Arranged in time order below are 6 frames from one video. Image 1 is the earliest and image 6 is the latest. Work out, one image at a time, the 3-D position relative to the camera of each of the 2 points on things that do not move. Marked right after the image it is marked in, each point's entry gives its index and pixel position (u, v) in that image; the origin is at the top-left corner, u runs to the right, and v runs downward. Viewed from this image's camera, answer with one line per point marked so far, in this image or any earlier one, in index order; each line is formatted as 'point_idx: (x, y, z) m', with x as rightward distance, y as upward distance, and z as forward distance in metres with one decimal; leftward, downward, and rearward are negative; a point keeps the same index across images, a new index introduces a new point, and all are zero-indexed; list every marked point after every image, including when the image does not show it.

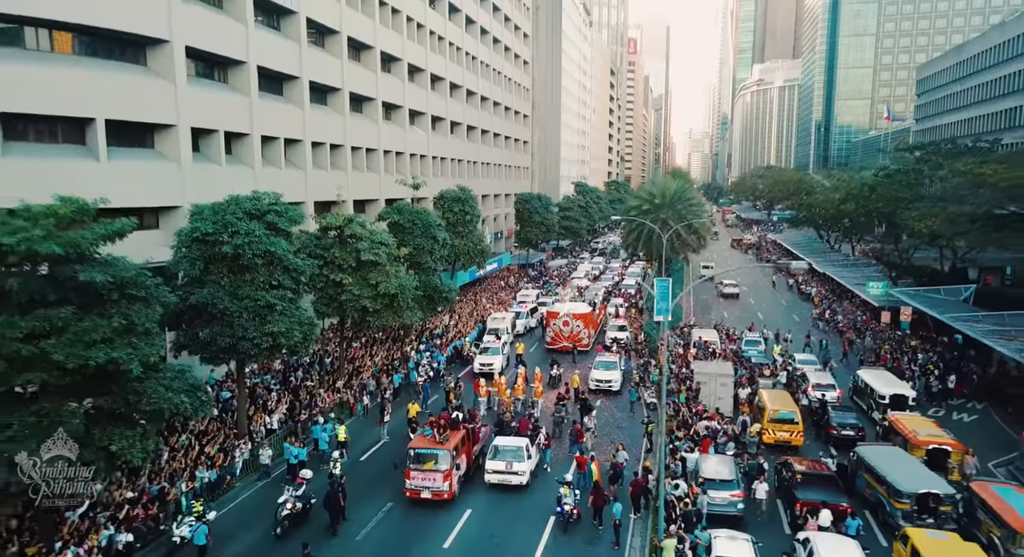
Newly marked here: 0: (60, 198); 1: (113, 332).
0: (-10.4, +1.4, +17.1) m
1: (-8.5, -1.2, +15.7) m
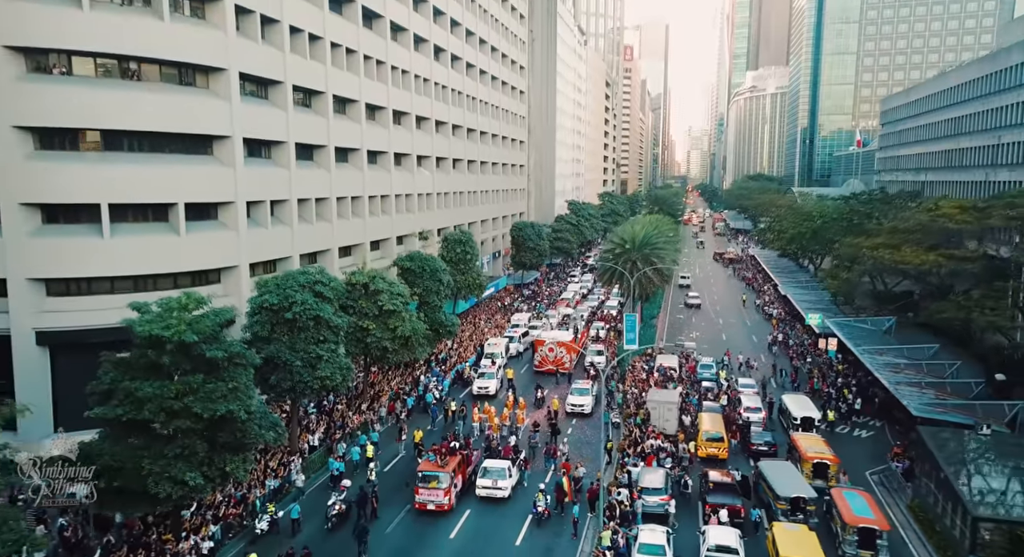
0: (-10.9, -0.9, +24.3) m
1: (-8.9, -3.5, +22.8) m
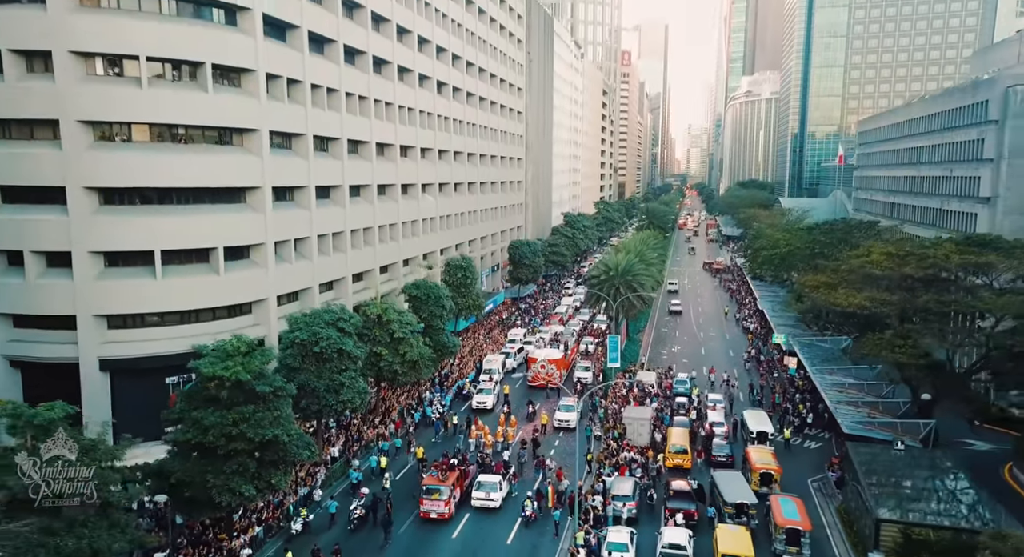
0: (-11.2, -2.8, +29.5) m
1: (-9.2, -5.4, +28.0) m
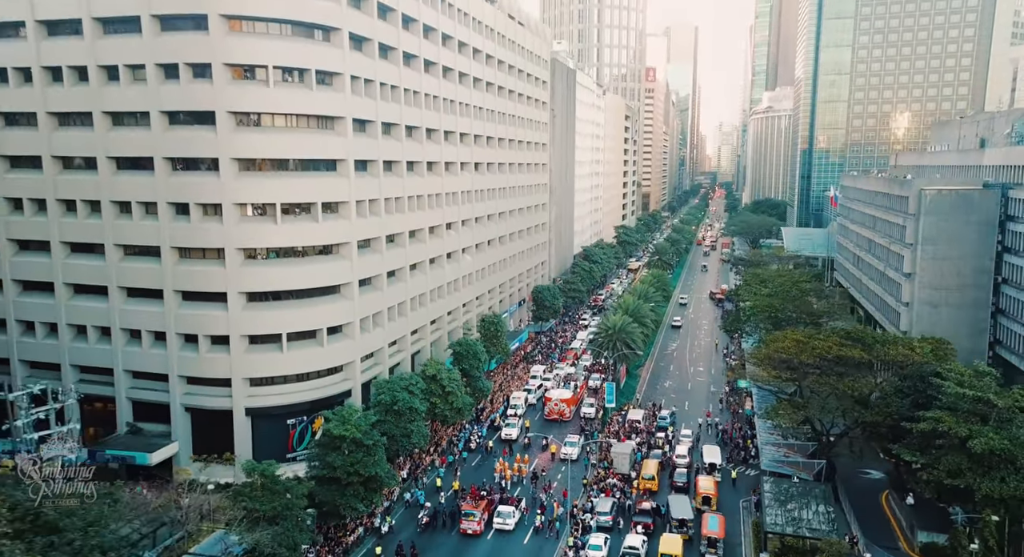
0: (-10.2, -8.2, +45.1) m
1: (-8.3, -10.8, +43.6) m
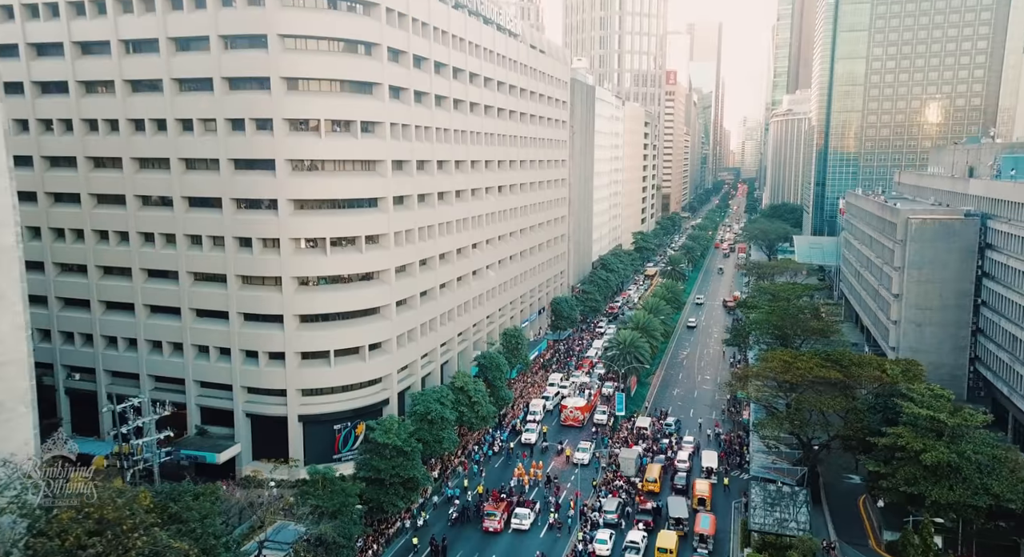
0: (-8.8, -10.2, +52.4) m
1: (-7.0, -12.8, +50.9) m
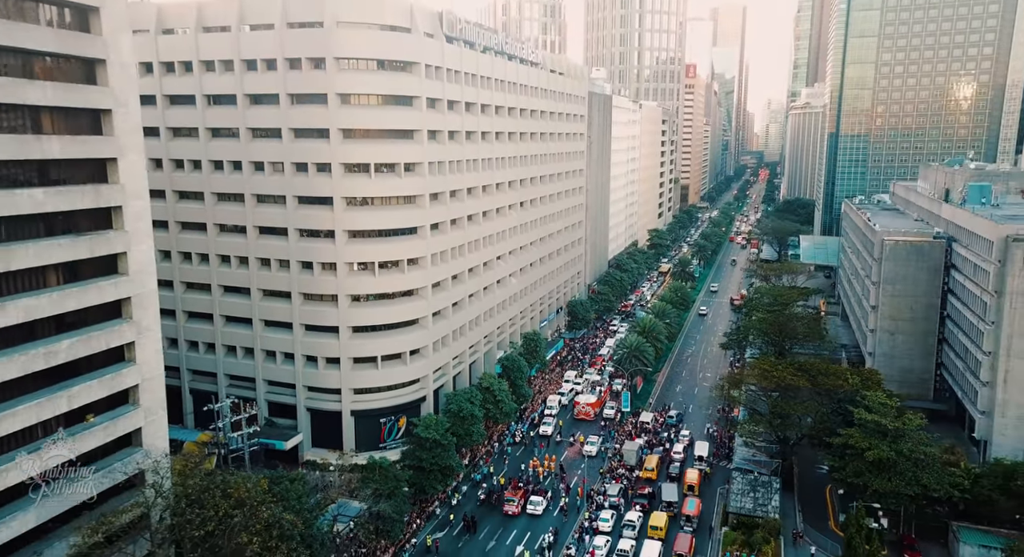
0: (-7.2, -12.0, +63.2) m
1: (-5.4, -14.7, +61.7) m
